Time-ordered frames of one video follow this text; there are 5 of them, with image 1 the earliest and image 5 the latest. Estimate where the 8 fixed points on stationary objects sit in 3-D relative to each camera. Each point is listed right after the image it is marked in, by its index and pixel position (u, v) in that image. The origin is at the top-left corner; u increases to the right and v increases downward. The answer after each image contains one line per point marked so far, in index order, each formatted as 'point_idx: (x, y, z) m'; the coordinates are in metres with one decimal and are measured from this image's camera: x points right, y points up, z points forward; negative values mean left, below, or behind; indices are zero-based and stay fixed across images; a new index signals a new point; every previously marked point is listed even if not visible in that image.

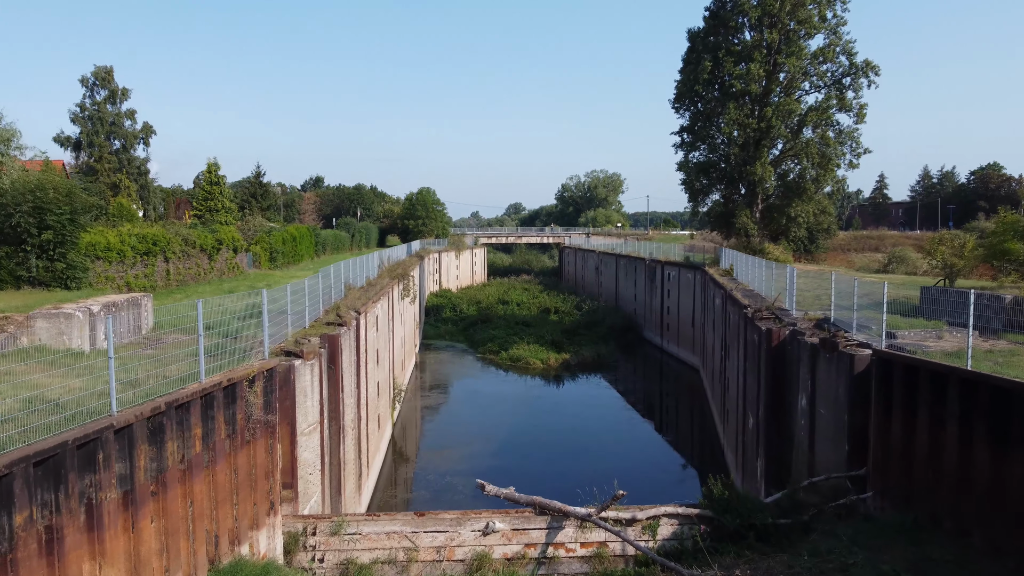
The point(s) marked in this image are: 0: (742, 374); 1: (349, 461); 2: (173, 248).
0: (+5.1, -1.9, +15.2) m
1: (-3.1, -3.3, +13.2) m
2: (-8.9, +1.1, +17.9) m
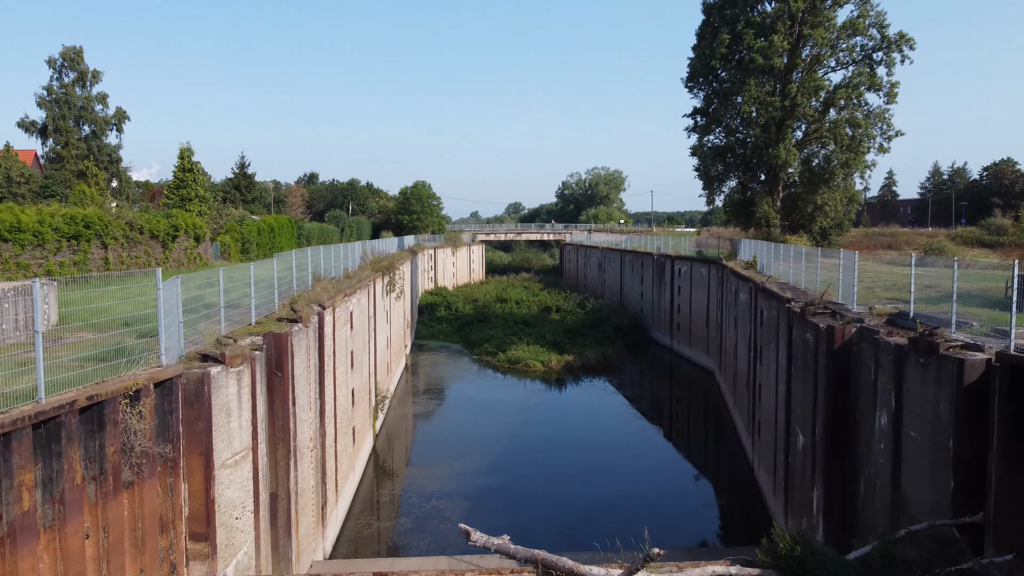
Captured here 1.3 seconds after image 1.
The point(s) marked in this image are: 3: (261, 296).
0: (+5.0, -1.7, +12.7) m
1: (-3.2, -3.1, +10.7) m
2: (-8.9, +1.2, +15.4) m
3: (-4.1, -0.1, +11.1) m
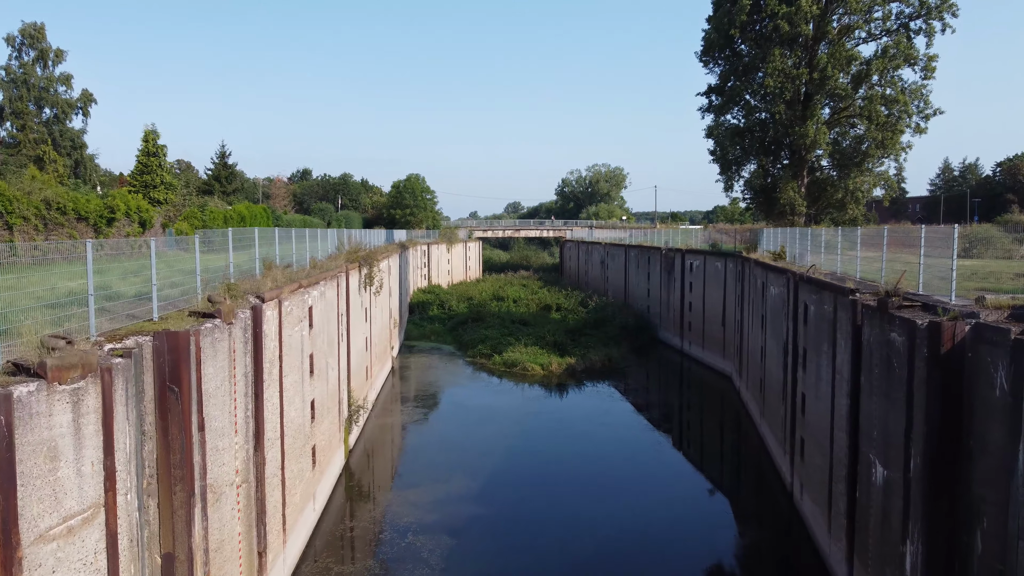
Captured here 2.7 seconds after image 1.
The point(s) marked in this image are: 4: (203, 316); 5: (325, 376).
0: (+4.9, -1.6, +10.1) m
1: (-3.3, -2.9, +8.1) m
2: (-9.1, +1.4, +12.7) m
3: (-4.2, 0.0, +8.5) m
4: (-3.6, -0.3, +8.0) m
5: (-3.7, -1.8, +13.7) m
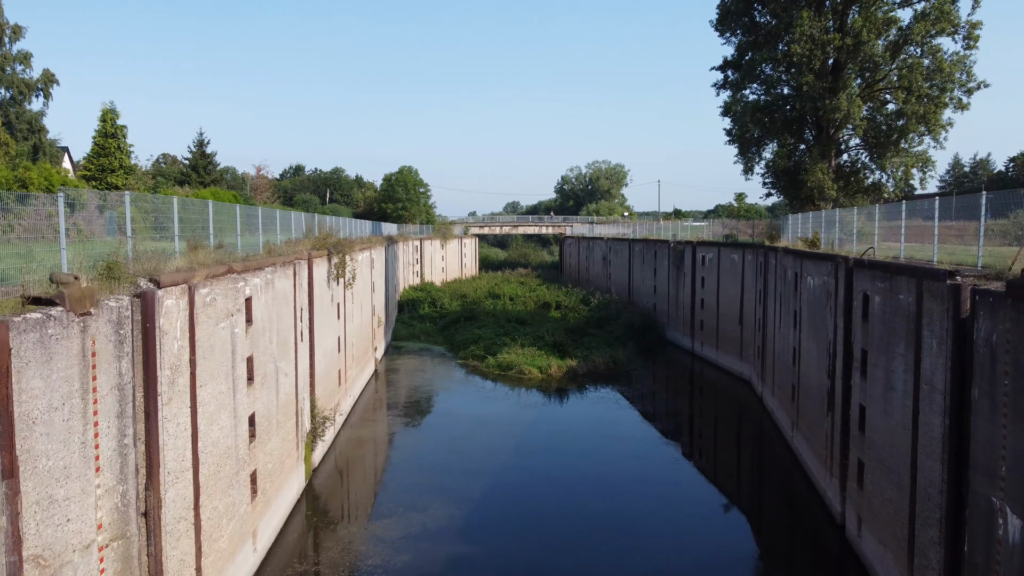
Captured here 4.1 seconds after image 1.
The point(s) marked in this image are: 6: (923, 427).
0: (+4.7, -1.4, +7.6) m
1: (-3.5, -2.7, +5.6) m
2: (-9.2, +1.6, +10.2) m
3: (-4.4, +0.2, +6.0) m
4: (-3.7, -0.1, +5.5) m
5: (-3.9, -1.6, +11.2) m
6: (+4.8, -1.6, +8.0) m
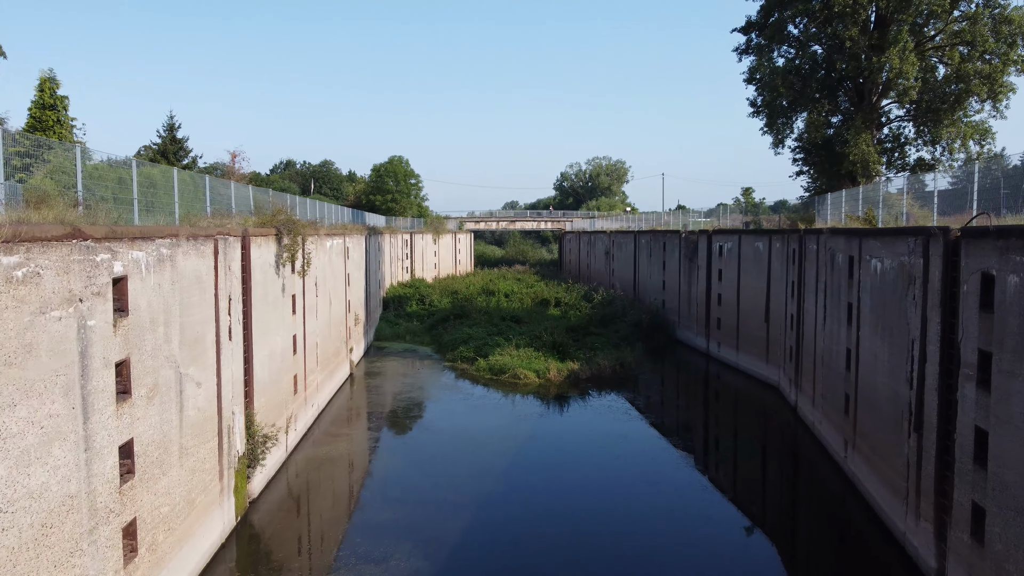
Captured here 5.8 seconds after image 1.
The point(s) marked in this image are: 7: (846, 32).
0: (+4.6, -1.1, +4.7) m
1: (-3.6, -2.5, +2.6) m
2: (-9.4, +1.9, +7.3) m
3: (-4.5, +0.5, +3.0) m
4: (-3.9, +0.1, +2.6) m
5: (-4.1, -1.3, +8.3) m
6: (+4.7, -1.4, +5.1) m
7: (+8.4, +6.4, +17.4) m
